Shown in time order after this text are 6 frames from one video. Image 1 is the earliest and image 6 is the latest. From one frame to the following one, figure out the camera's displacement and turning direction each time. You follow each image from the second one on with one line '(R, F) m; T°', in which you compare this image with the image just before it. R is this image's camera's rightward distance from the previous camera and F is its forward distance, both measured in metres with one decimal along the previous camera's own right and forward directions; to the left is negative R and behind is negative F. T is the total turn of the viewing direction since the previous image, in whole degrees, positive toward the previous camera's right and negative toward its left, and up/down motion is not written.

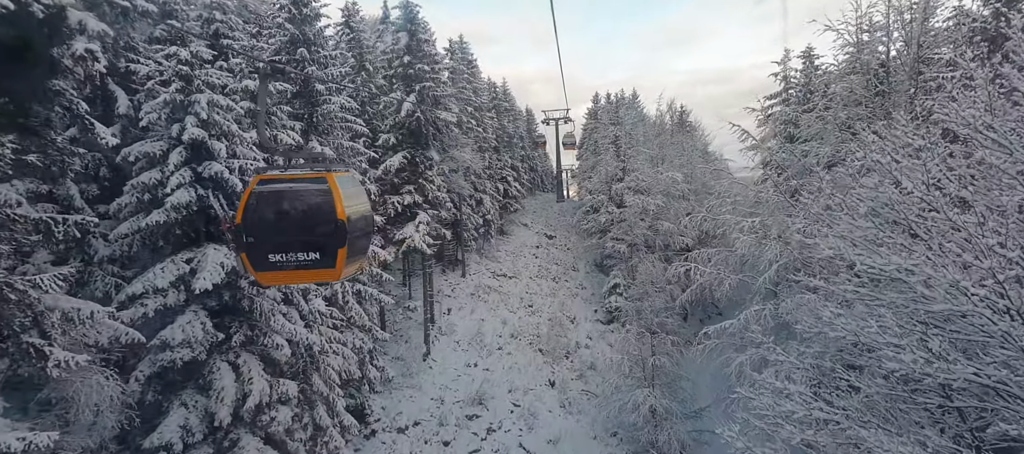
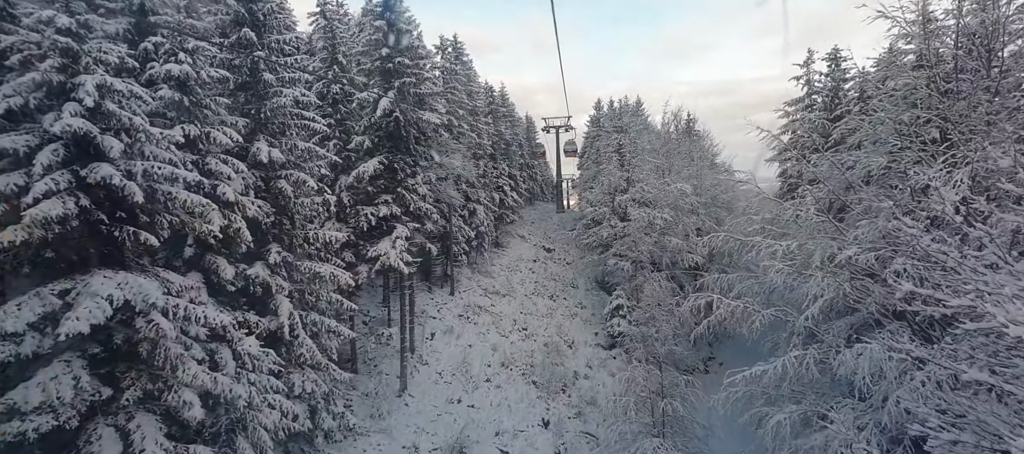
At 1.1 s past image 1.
(+0.3, +2.4) m; 0°
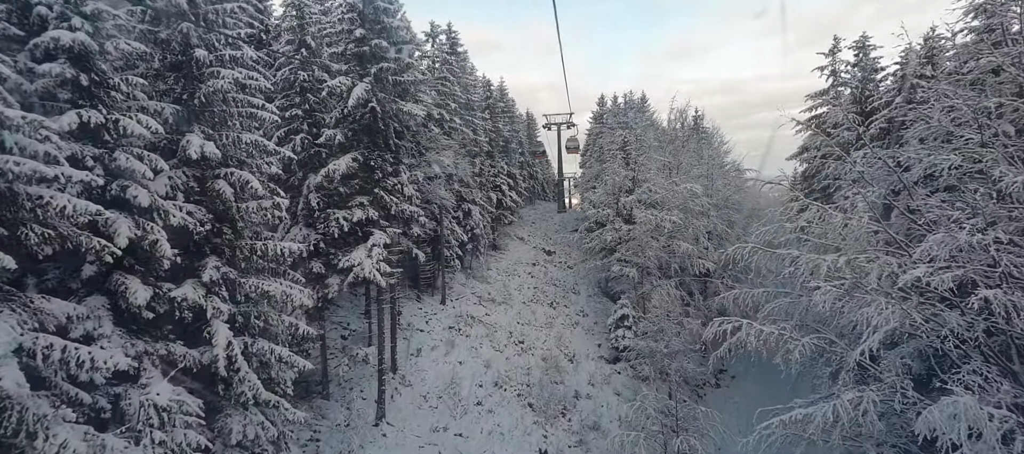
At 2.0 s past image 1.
(+0.3, +2.1) m; 0°
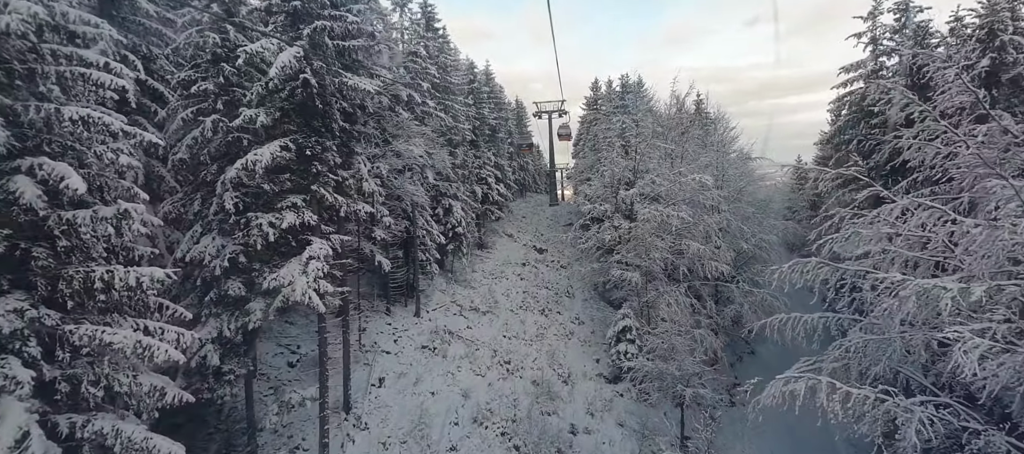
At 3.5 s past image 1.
(+0.4, +3.4) m; +1°
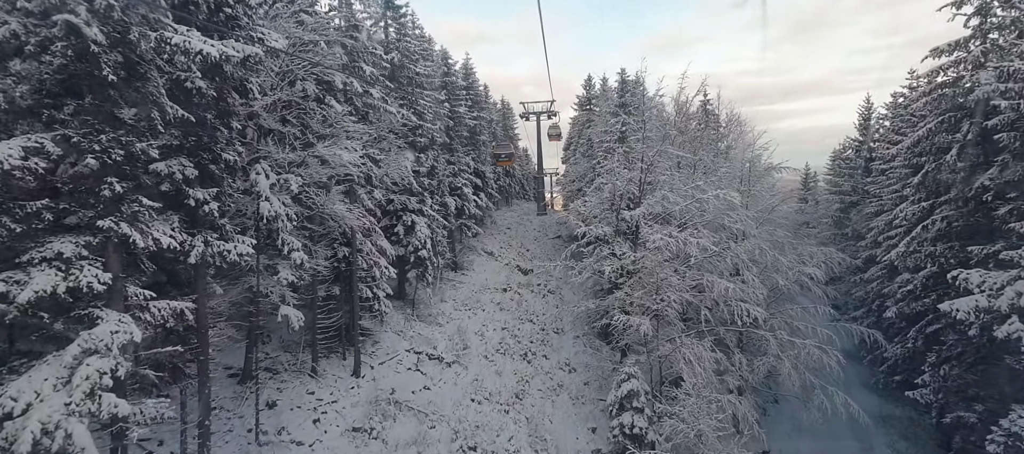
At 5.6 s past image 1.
(+0.6, +5.3) m; +1°
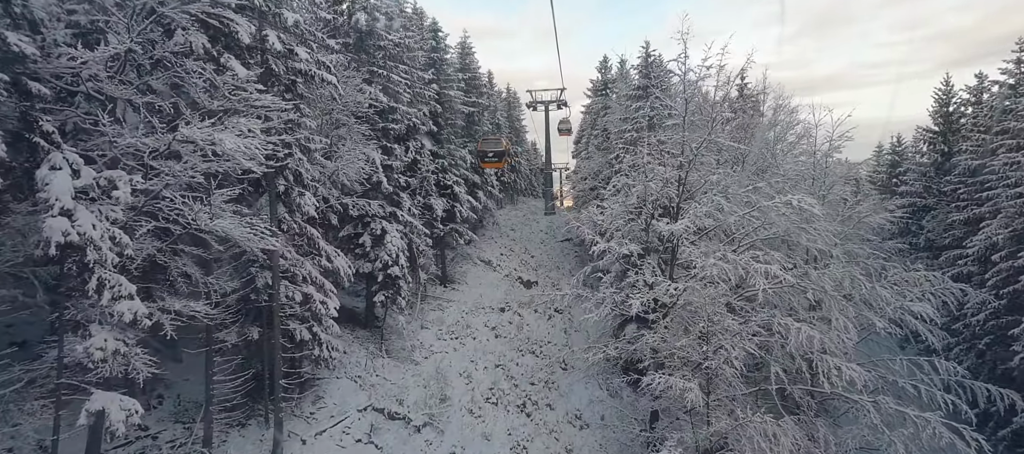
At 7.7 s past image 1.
(+0.5, +5.2) m; -1°
